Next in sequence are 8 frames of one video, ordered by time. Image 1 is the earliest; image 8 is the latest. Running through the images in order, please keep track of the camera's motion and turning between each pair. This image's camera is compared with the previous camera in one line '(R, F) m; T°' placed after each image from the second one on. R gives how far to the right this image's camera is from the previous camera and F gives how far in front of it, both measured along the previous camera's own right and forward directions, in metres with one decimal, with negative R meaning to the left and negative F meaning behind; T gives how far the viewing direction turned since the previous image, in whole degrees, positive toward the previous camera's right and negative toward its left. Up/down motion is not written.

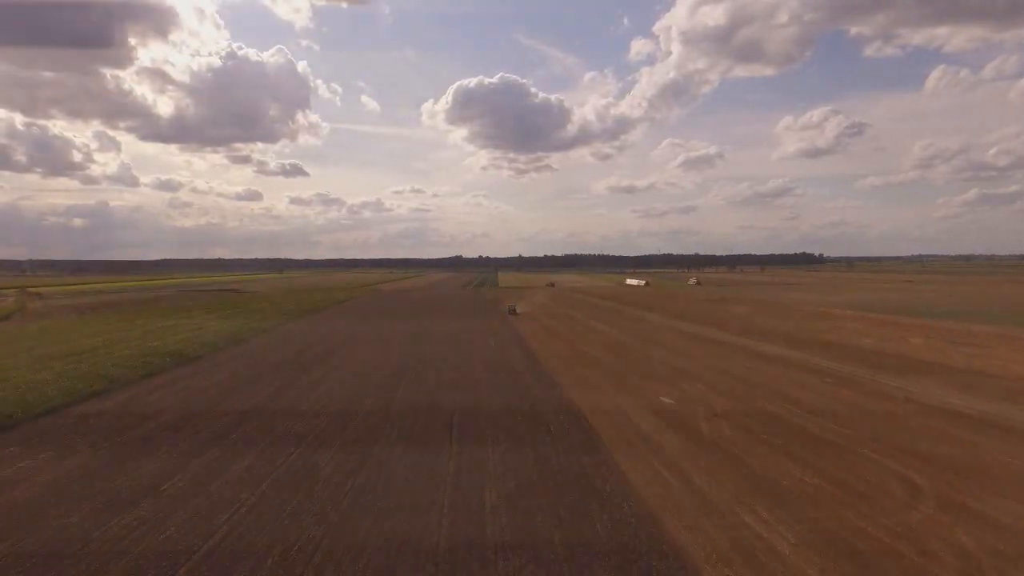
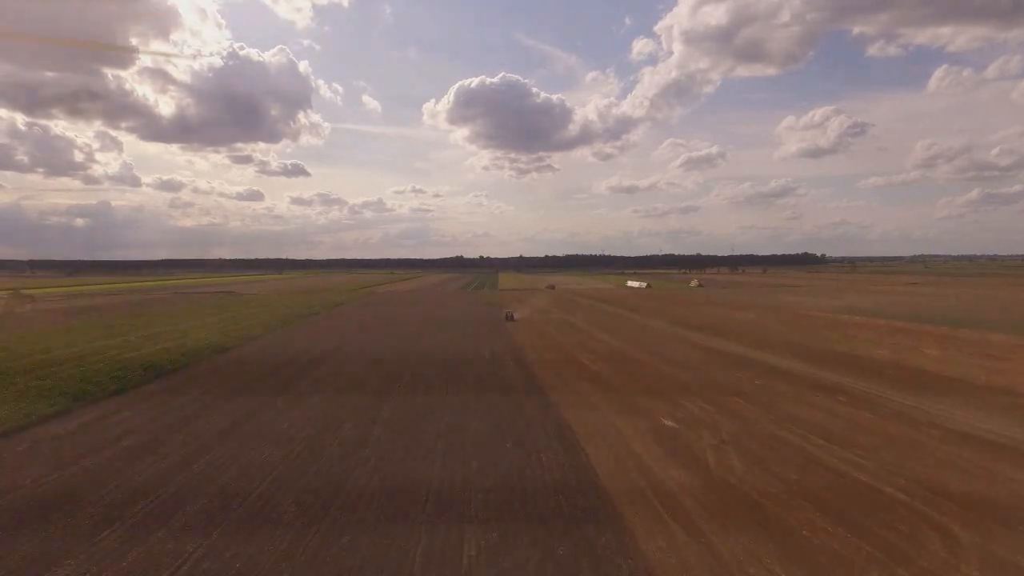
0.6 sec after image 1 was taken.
(+0.2, +1.2) m; 0°
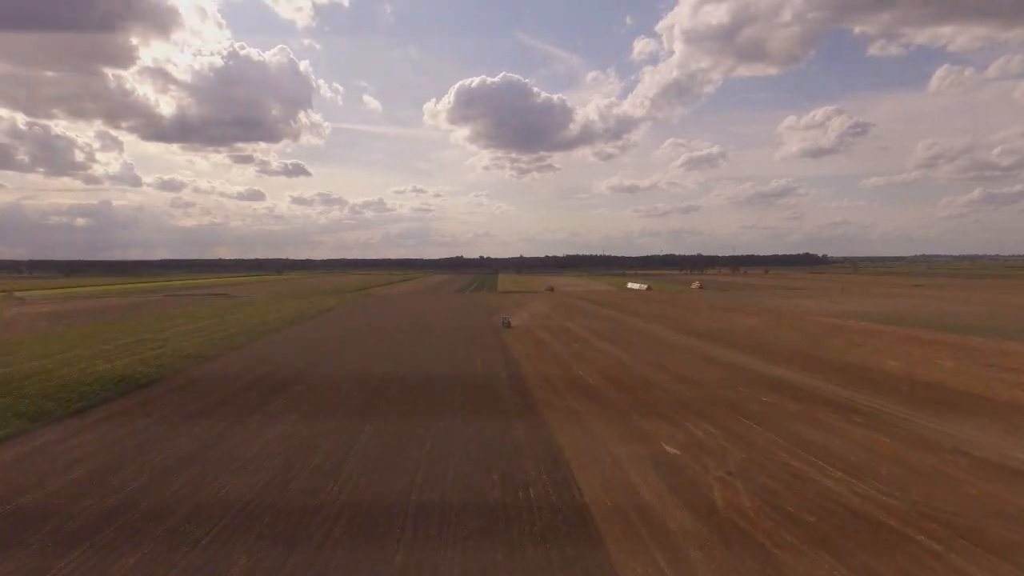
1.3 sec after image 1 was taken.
(+0.3, +1.2) m; 0°
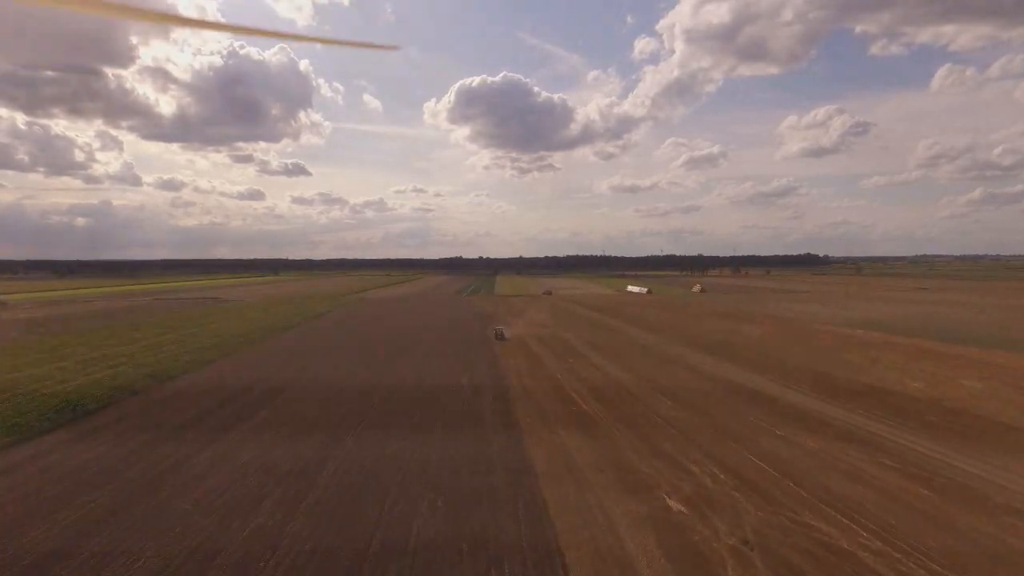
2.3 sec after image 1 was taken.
(+0.4, +2.0) m; 0°
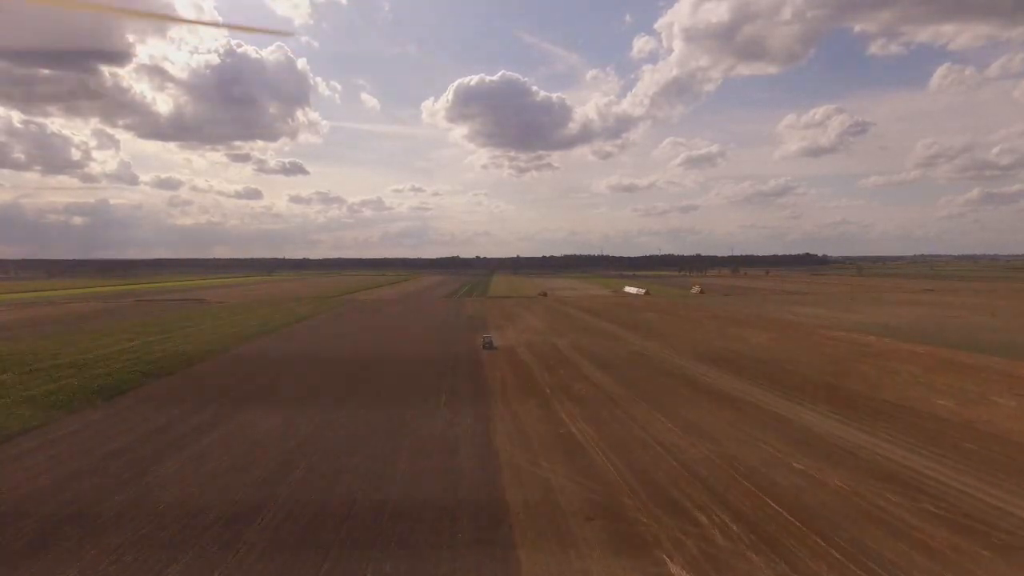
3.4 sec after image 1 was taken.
(+0.5, +2.4) m; 0°
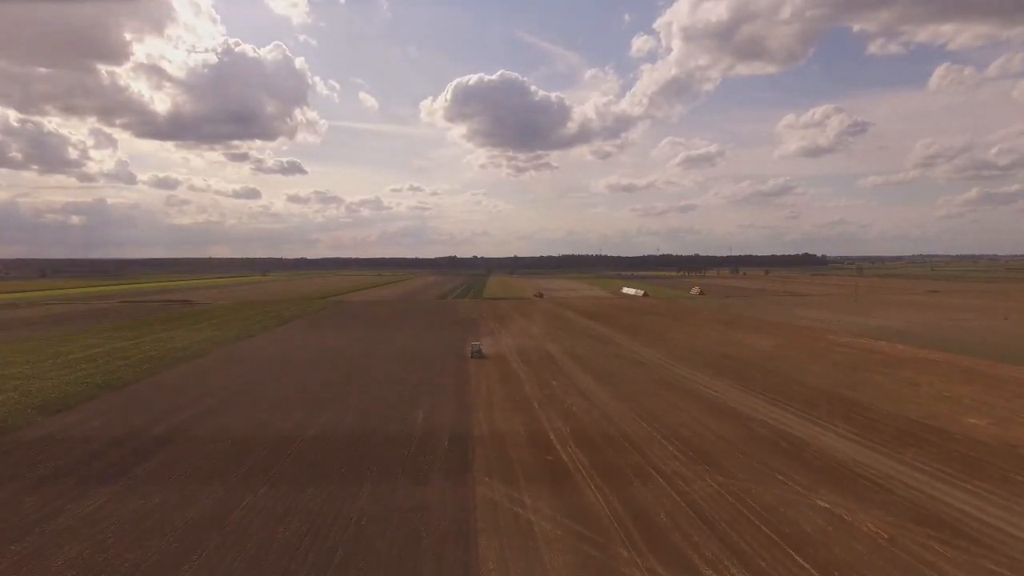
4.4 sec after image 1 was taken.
(+0.4, +2.1) m; 0°
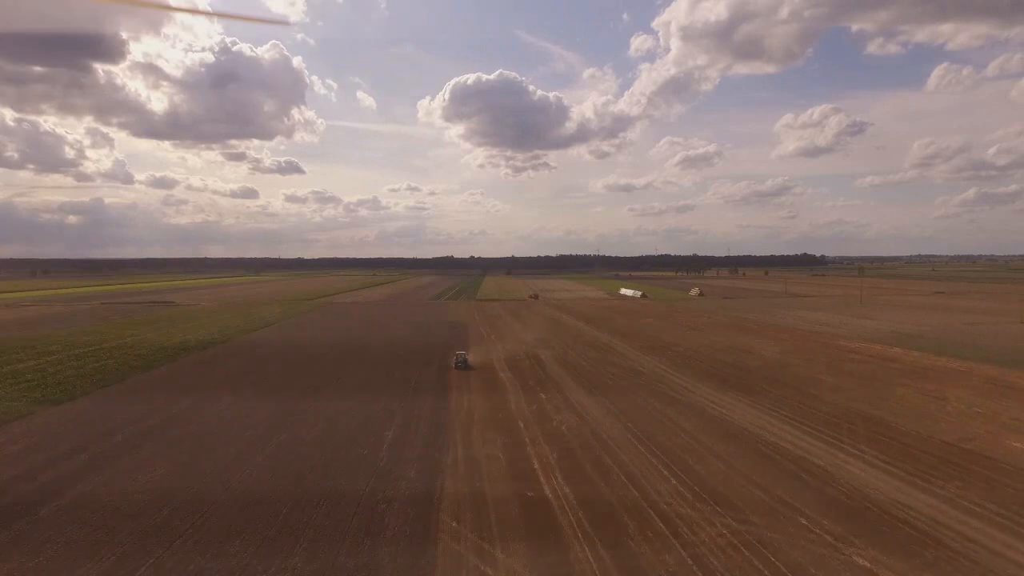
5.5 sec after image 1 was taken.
(+0.4, +2.4) m; 0°
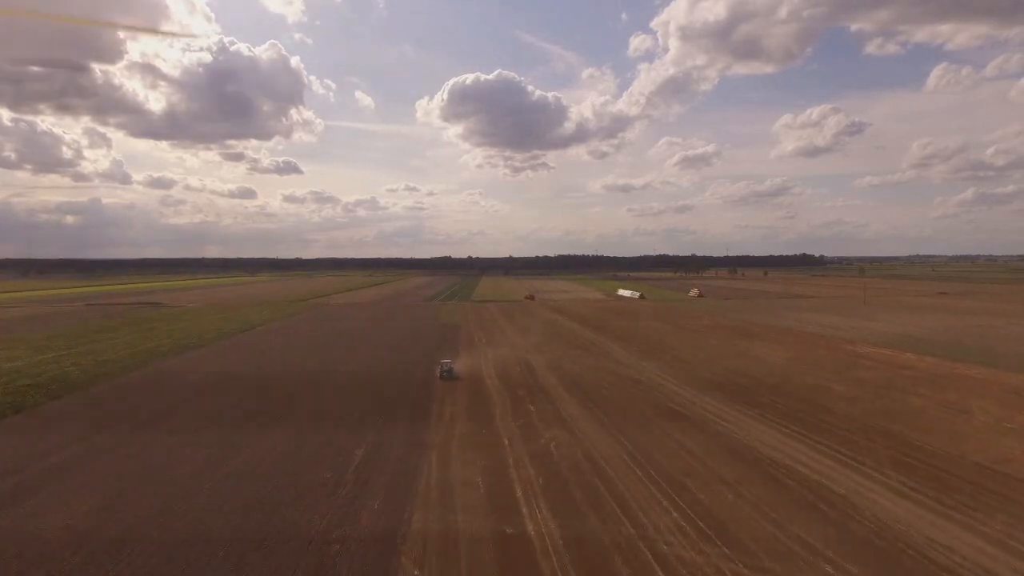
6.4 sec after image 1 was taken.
(+0.4, +1.8) m; 0°
